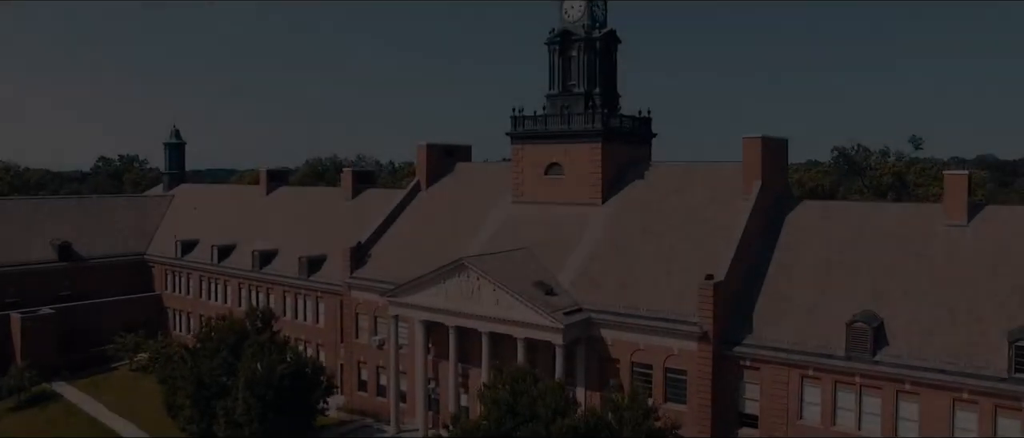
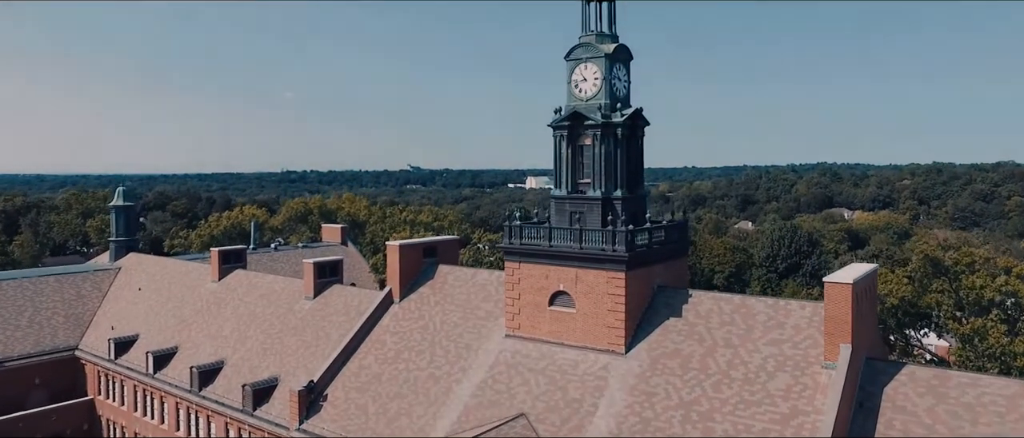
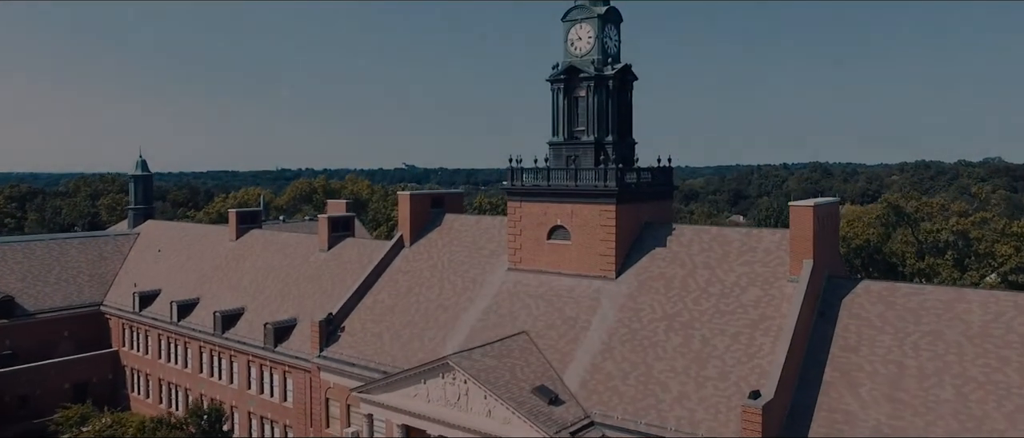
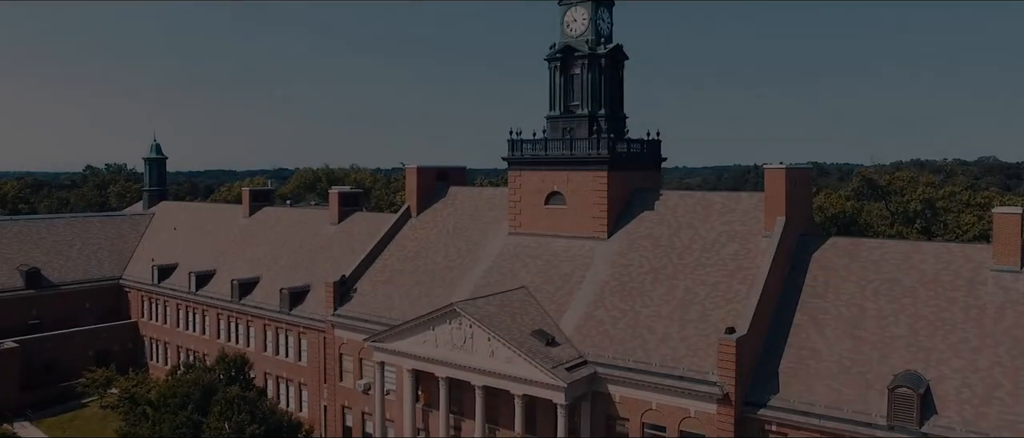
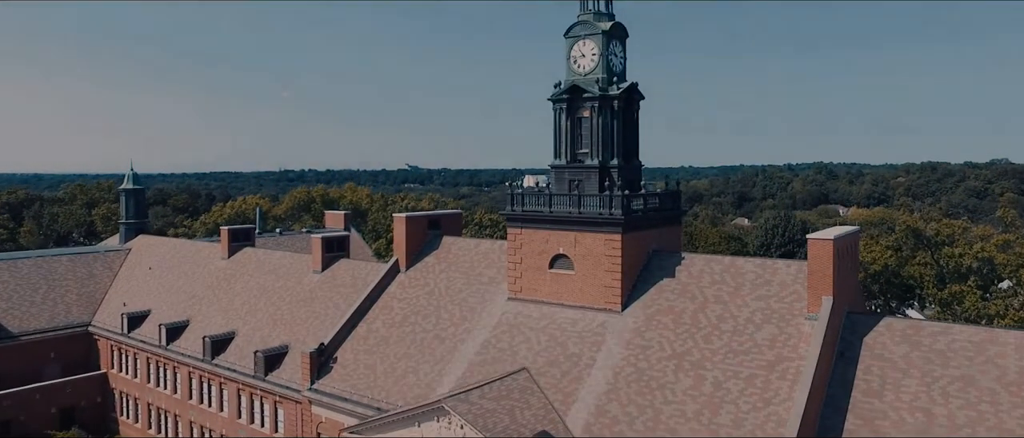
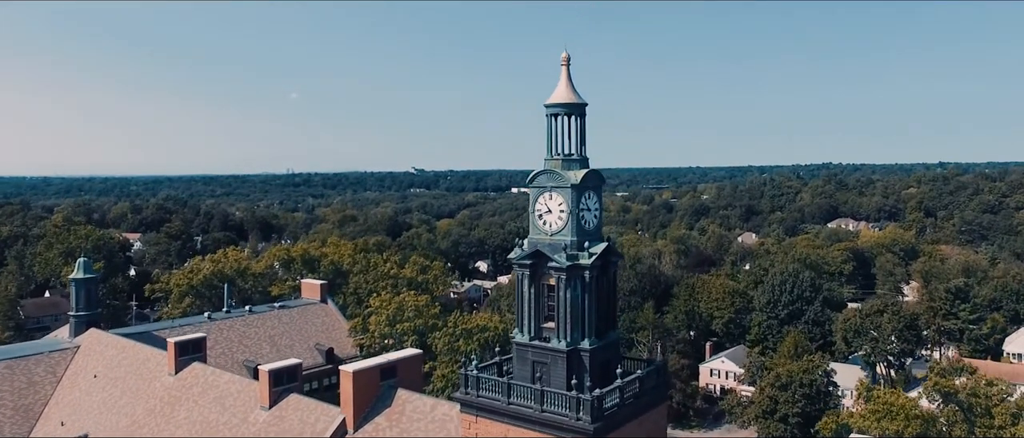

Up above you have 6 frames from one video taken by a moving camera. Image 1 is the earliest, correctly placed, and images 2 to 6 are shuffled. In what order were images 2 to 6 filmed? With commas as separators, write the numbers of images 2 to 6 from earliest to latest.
4, 3, 5, 2, 6
